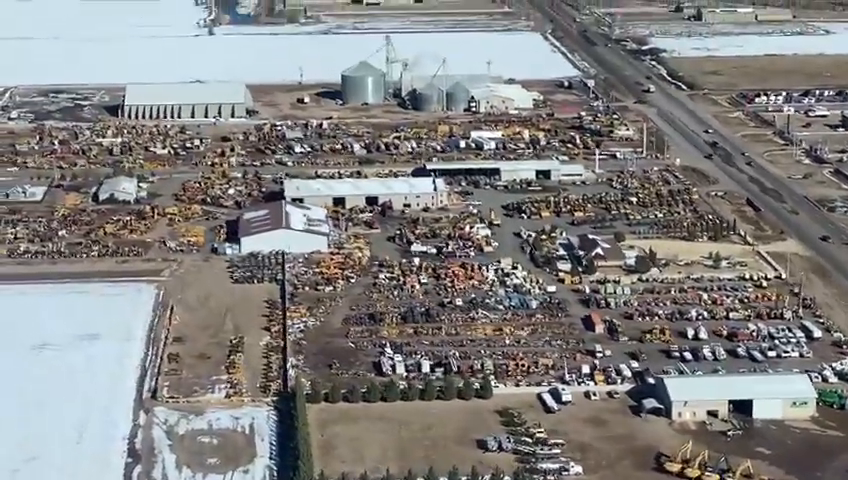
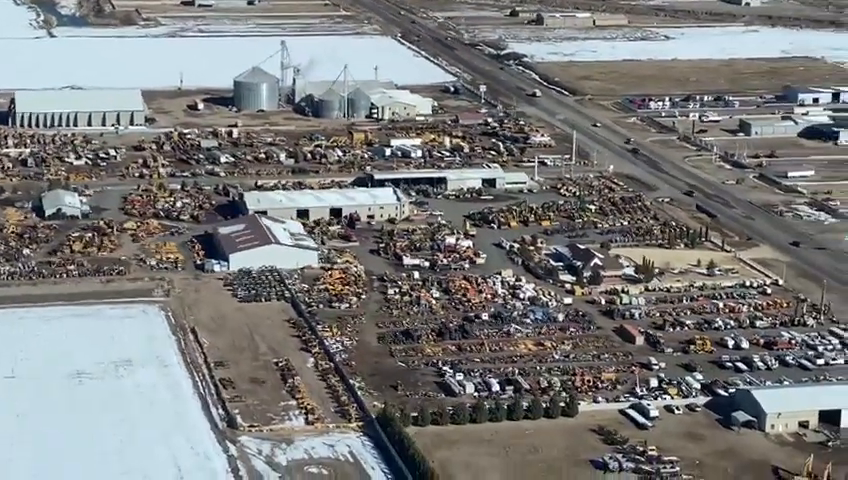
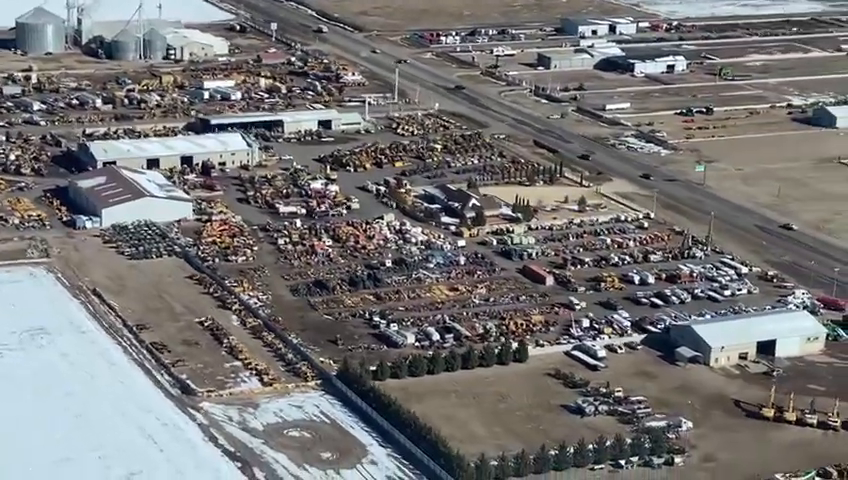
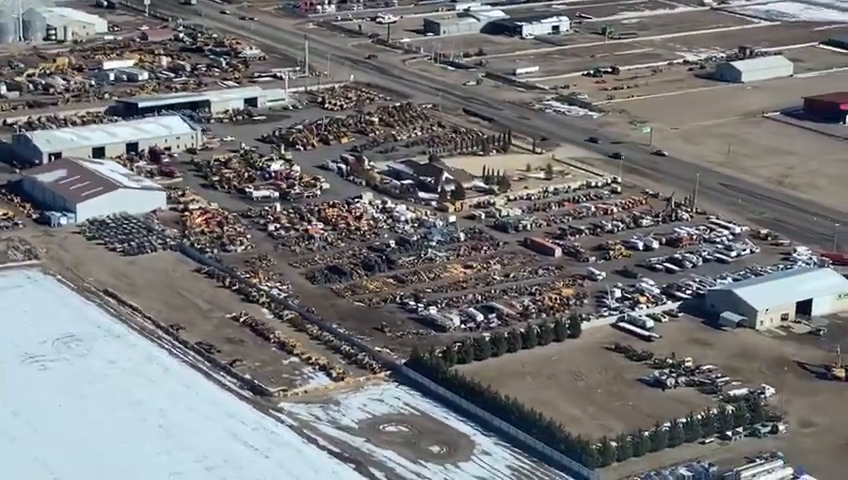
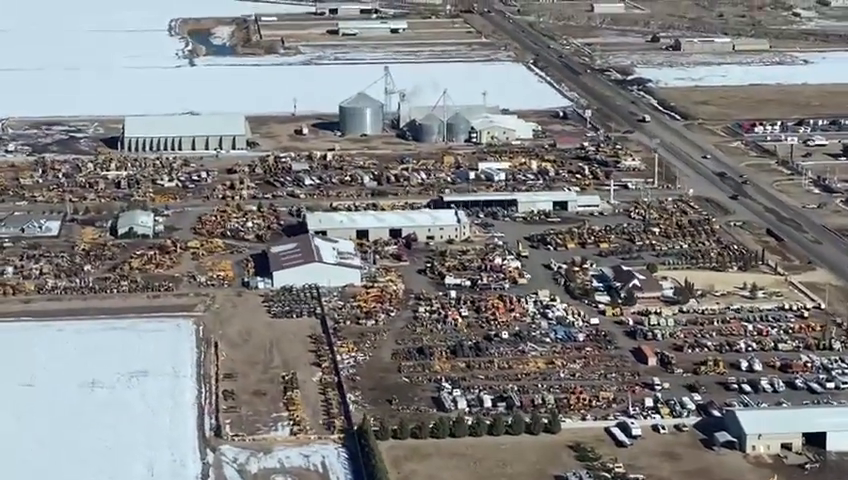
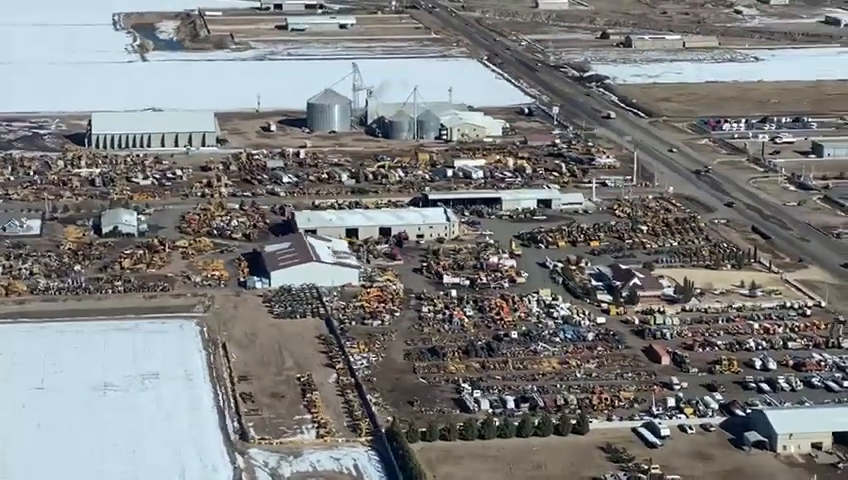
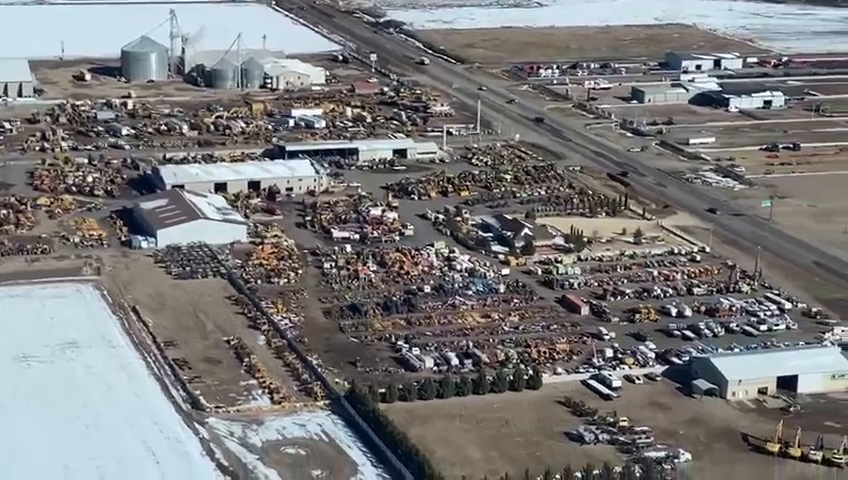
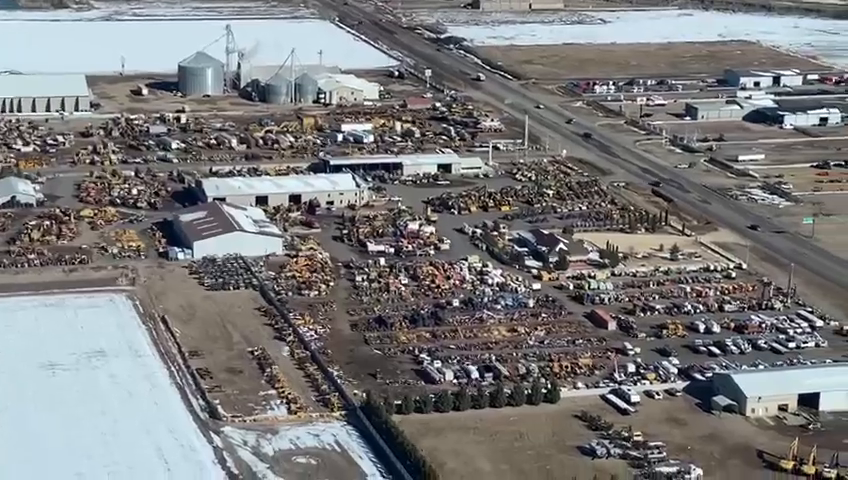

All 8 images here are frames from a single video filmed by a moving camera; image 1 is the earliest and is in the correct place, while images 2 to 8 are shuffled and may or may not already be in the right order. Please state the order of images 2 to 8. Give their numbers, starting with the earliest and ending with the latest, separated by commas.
5, 6, 2, 8, 7, 3, 4
